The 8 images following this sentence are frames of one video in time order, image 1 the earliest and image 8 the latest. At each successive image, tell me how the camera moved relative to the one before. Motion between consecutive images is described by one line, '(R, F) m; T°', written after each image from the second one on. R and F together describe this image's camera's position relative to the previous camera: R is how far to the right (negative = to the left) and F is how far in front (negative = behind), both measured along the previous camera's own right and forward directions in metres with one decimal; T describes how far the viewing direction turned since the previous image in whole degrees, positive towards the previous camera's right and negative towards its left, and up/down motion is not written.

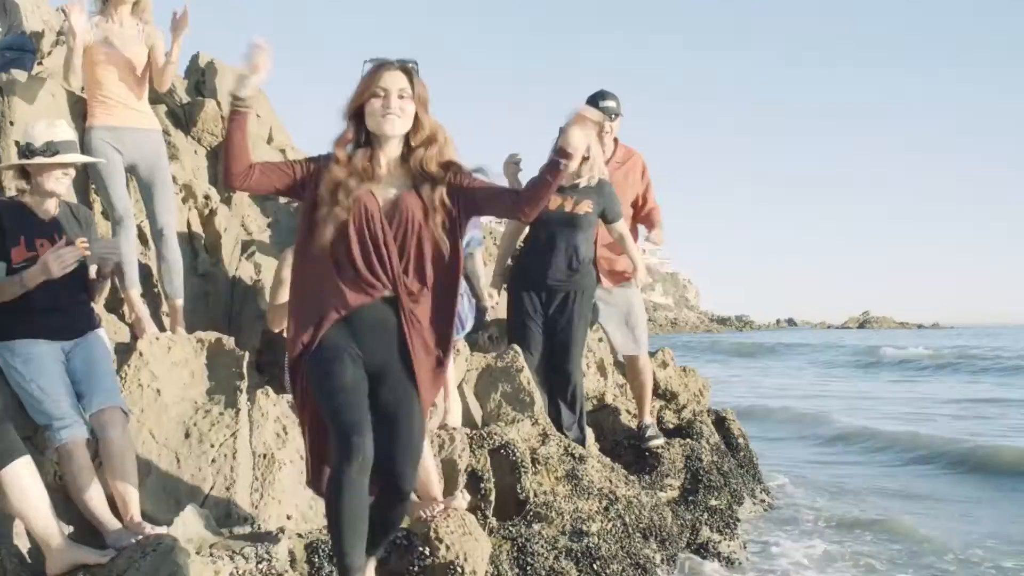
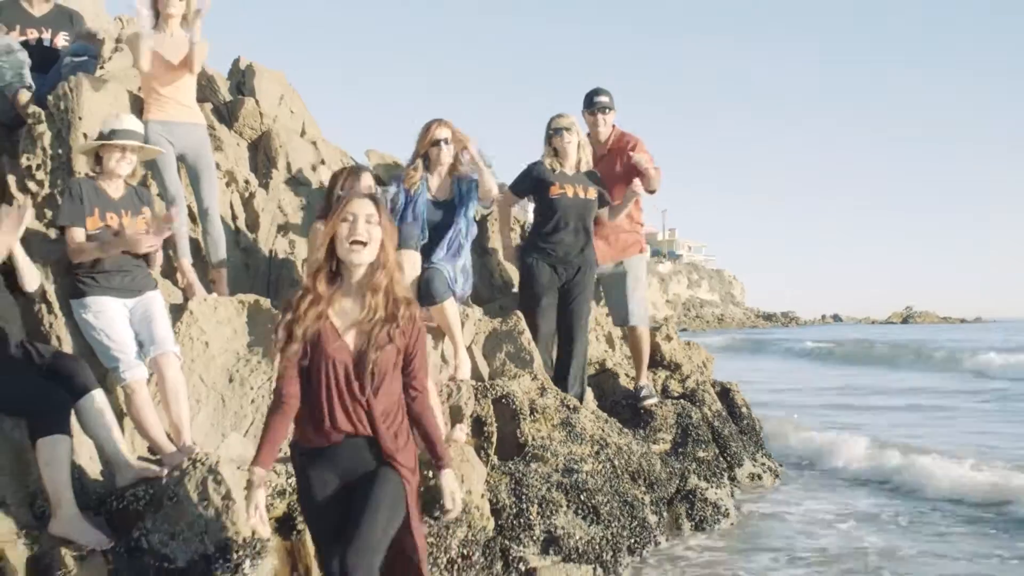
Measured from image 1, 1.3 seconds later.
(+0.2, -1.0) m; -2°
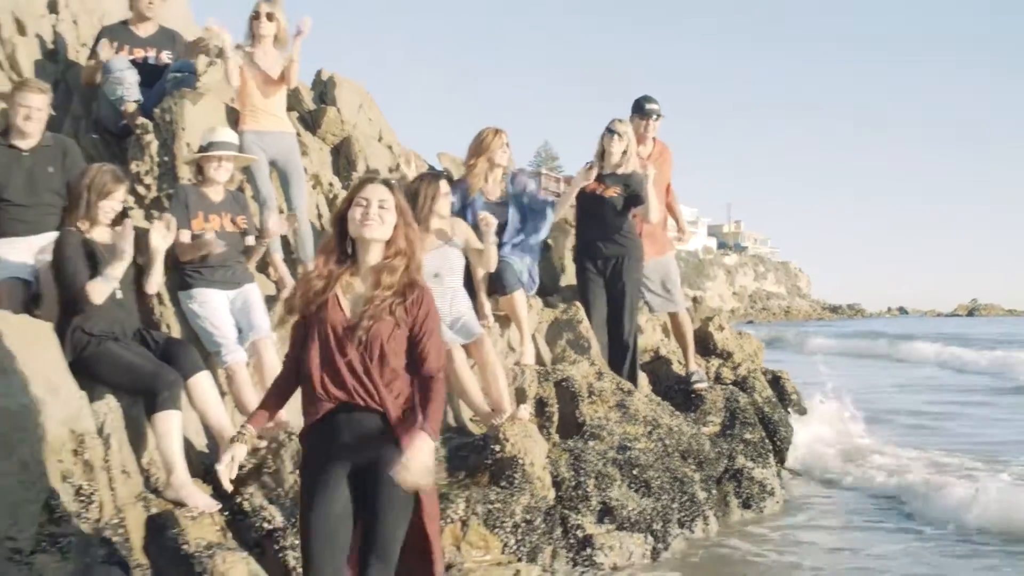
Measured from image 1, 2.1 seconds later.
(0.0, -0.7) m; -2°
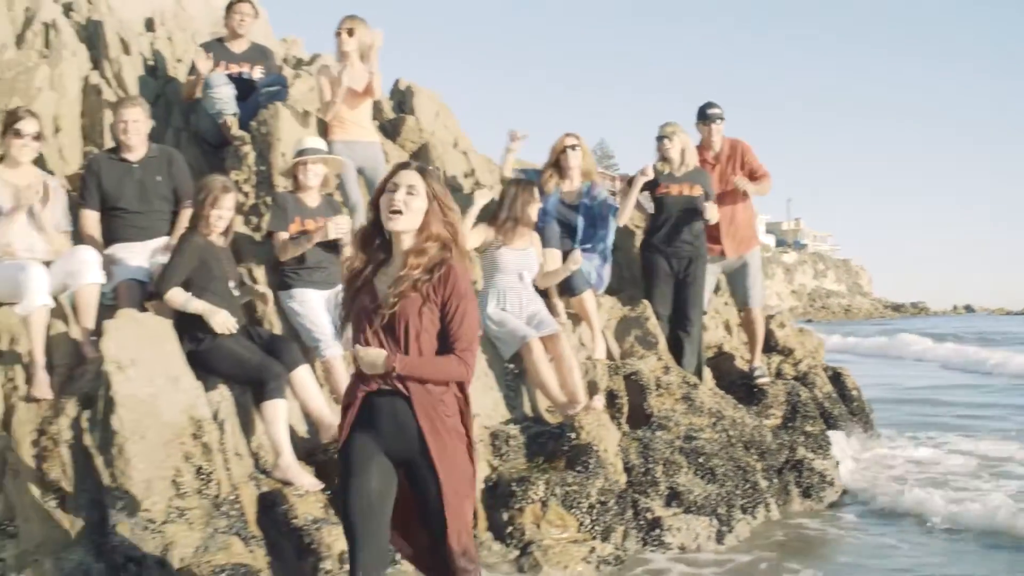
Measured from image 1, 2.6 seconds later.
(-0.1, -0.5) m; -2°
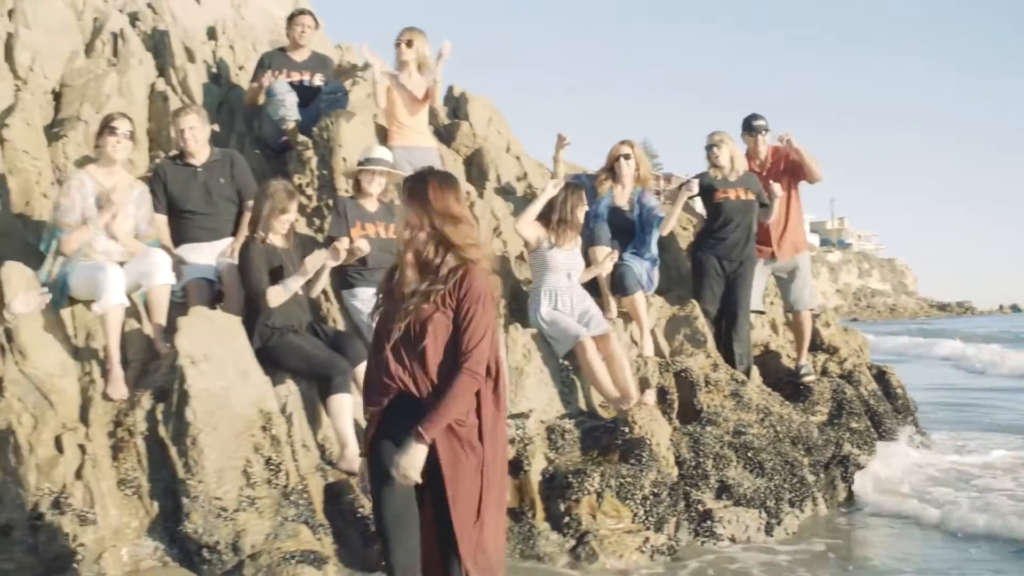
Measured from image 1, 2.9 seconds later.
(-0.1, -0.2) m; -2°
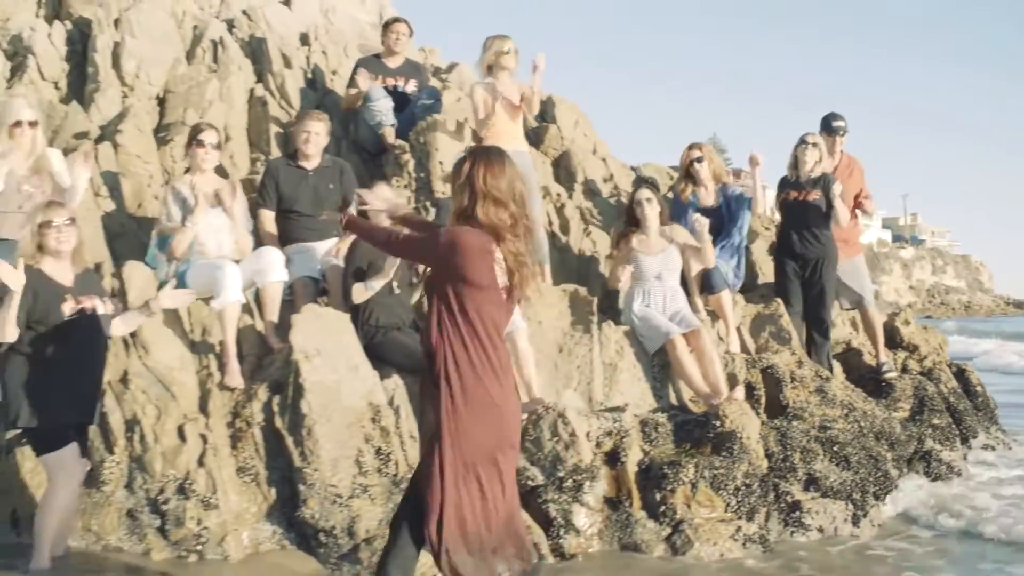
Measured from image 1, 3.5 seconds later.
(-0.2, -0.3) m; -2°
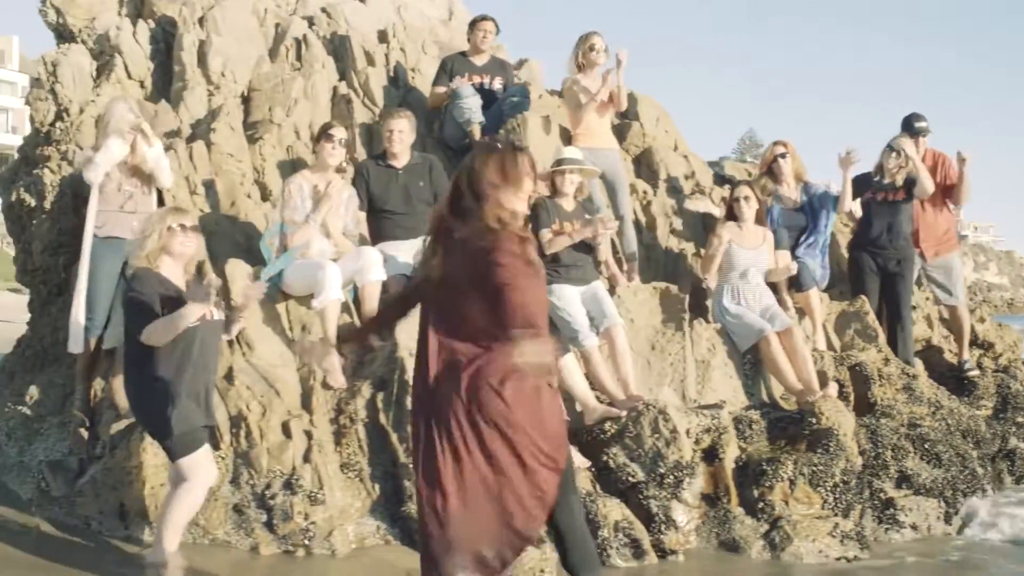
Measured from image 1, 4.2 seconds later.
(-0.3, 0.0) m; -2°
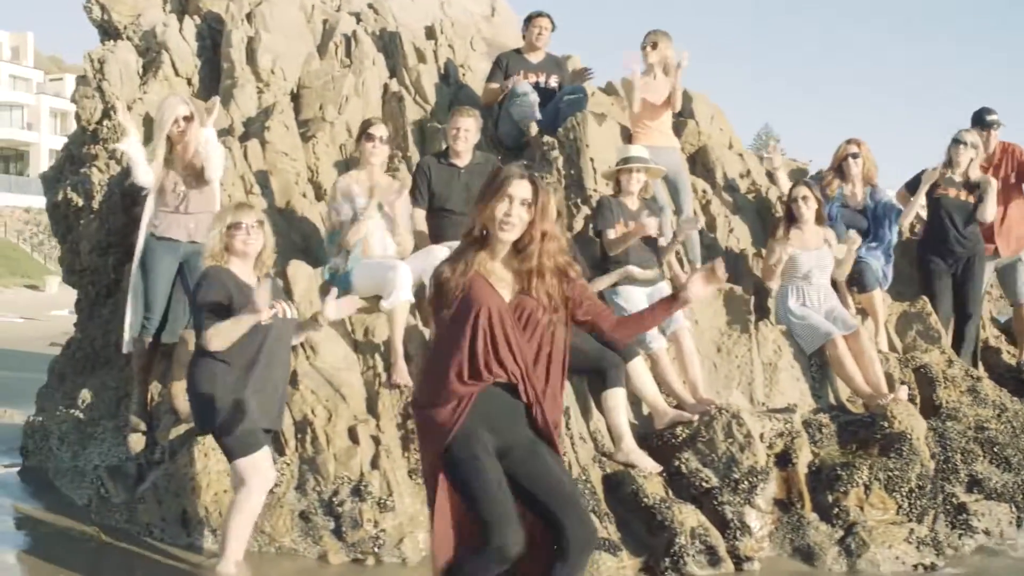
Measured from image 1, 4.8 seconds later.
(-0.2, +0.2) m; -1°
